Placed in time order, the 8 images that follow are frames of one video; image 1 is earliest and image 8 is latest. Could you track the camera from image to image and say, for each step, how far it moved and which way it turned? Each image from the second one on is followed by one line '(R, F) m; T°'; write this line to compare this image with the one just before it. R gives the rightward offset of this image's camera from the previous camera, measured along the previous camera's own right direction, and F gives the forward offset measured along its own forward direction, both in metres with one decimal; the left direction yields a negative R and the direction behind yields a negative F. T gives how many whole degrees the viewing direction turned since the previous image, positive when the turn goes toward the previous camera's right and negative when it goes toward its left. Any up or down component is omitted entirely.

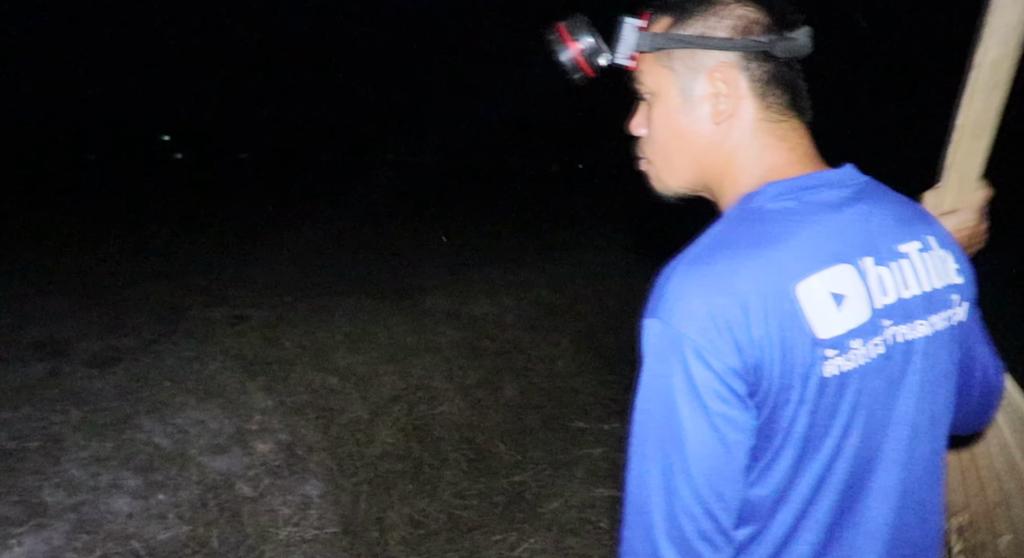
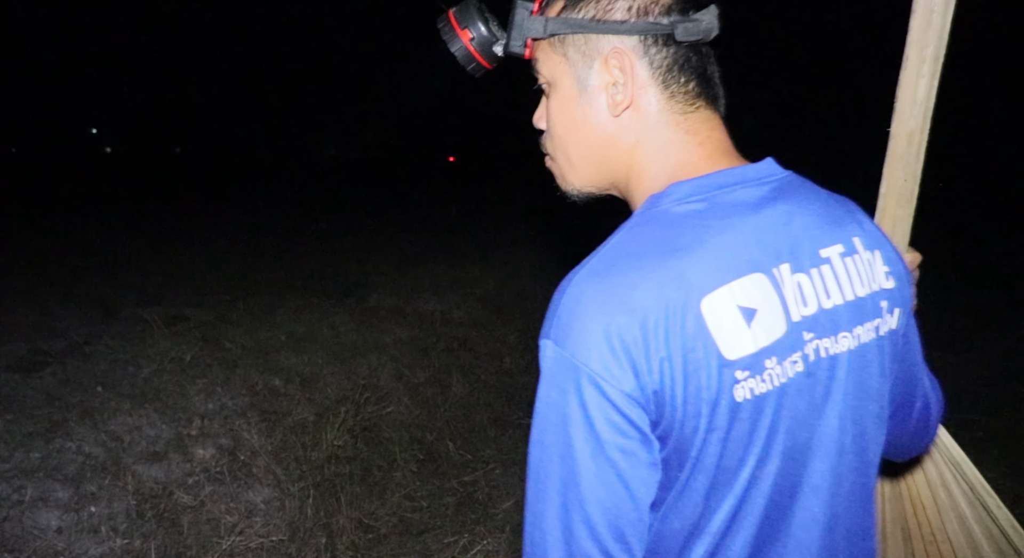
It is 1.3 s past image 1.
(0.0, +0.1) m; +4°
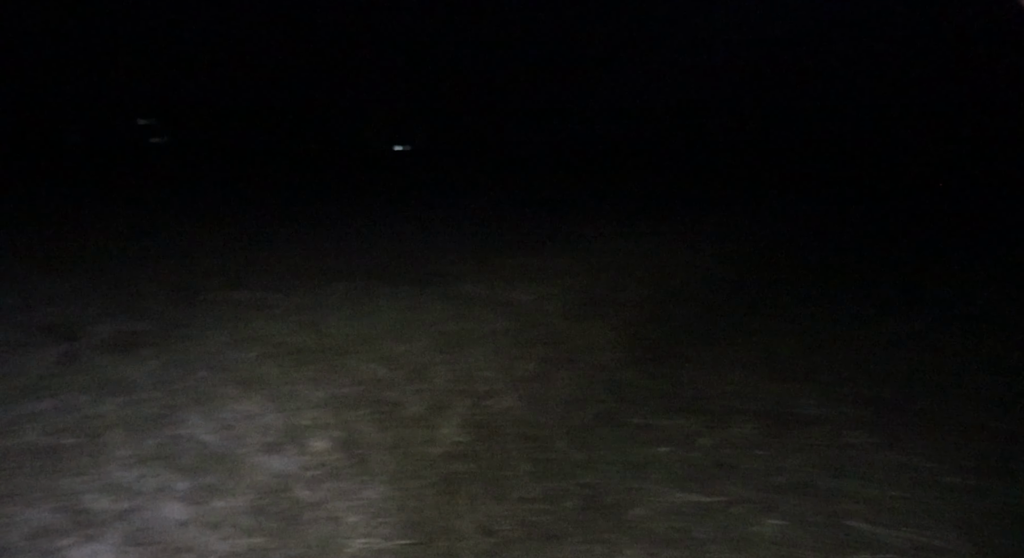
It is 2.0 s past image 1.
(-0.5, +0.4) m; -4°
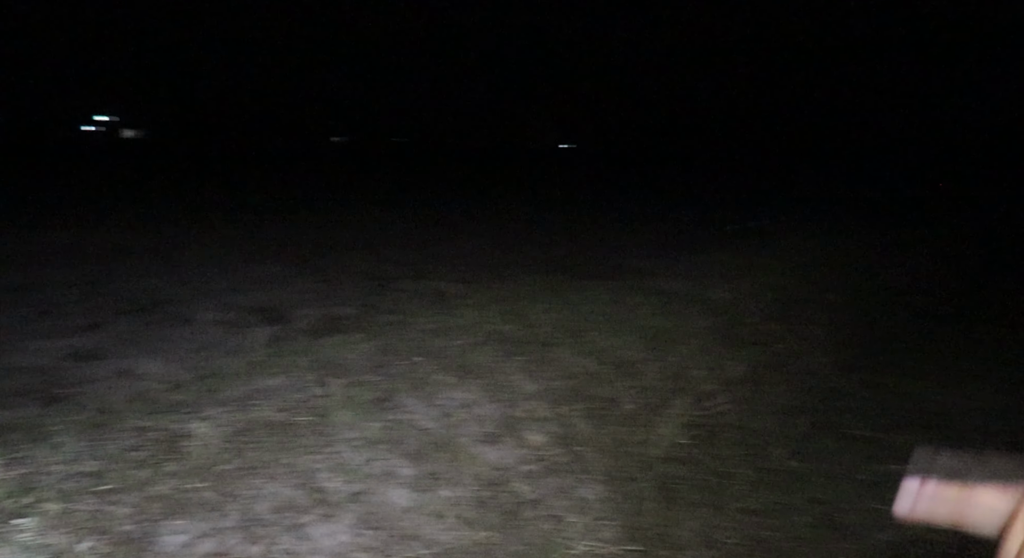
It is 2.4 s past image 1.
(-0.5, +0.3) m; -12°
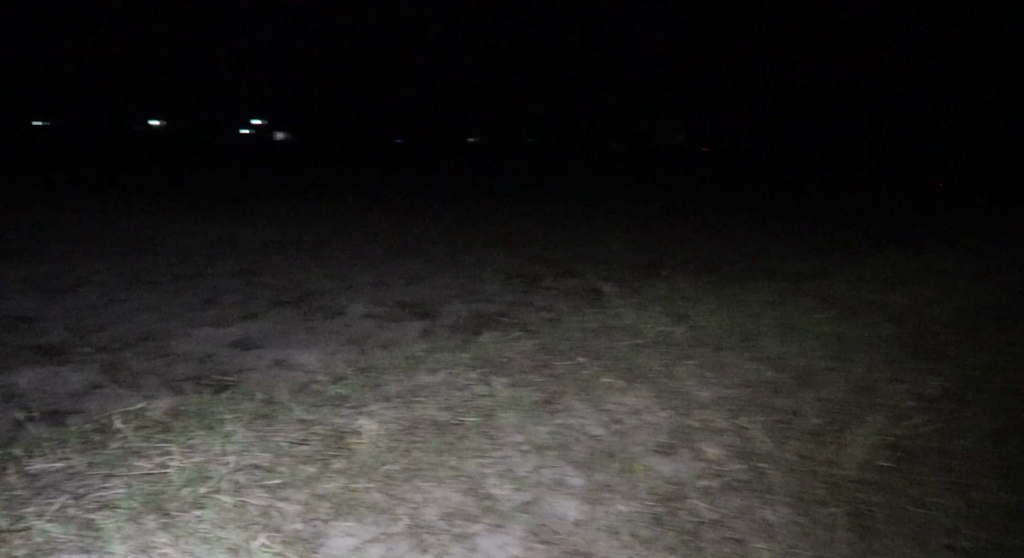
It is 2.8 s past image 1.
(-0.3, +0.3) m; -10°
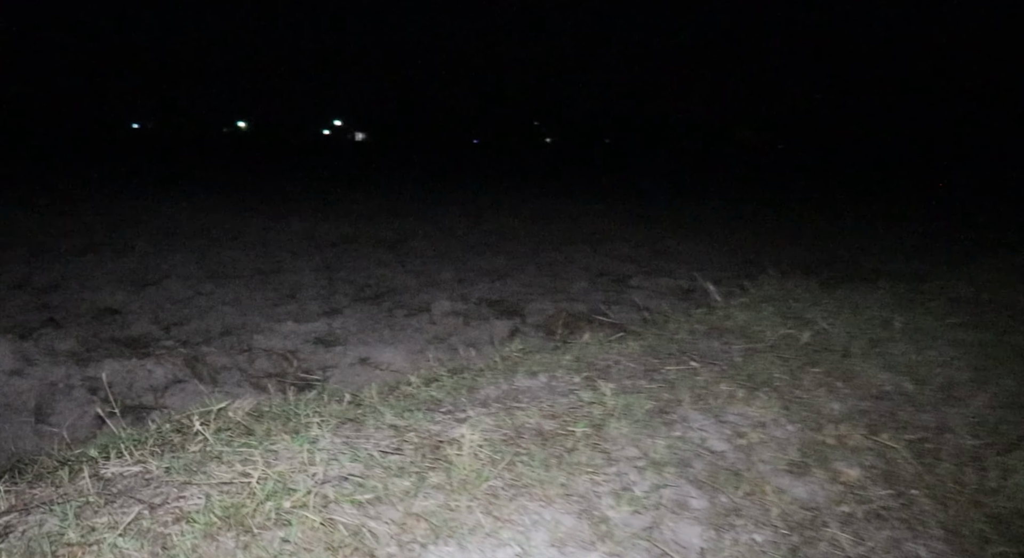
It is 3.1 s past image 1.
(-0.2, +0.3) m; -6°
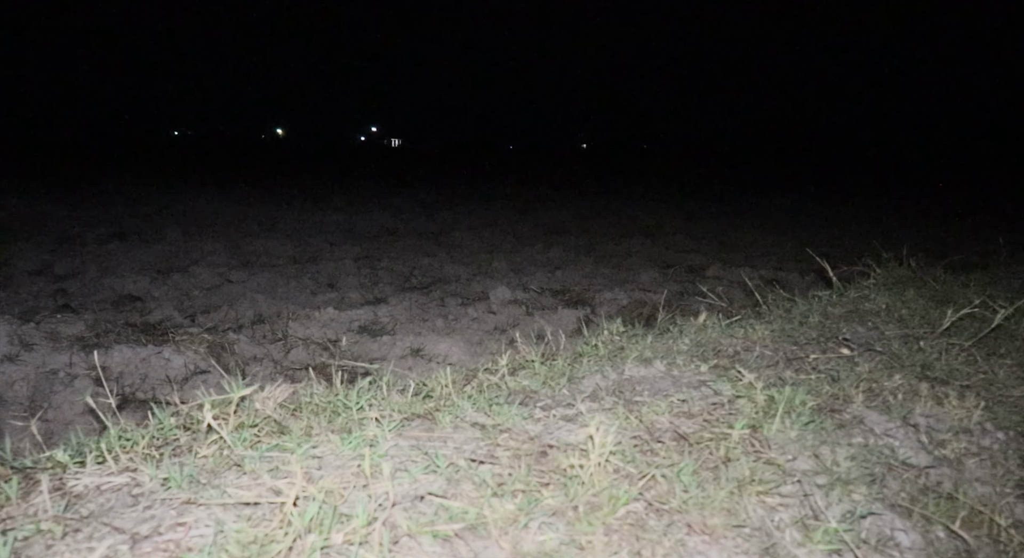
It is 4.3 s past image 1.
(-0.3, +0.7) m; -3°
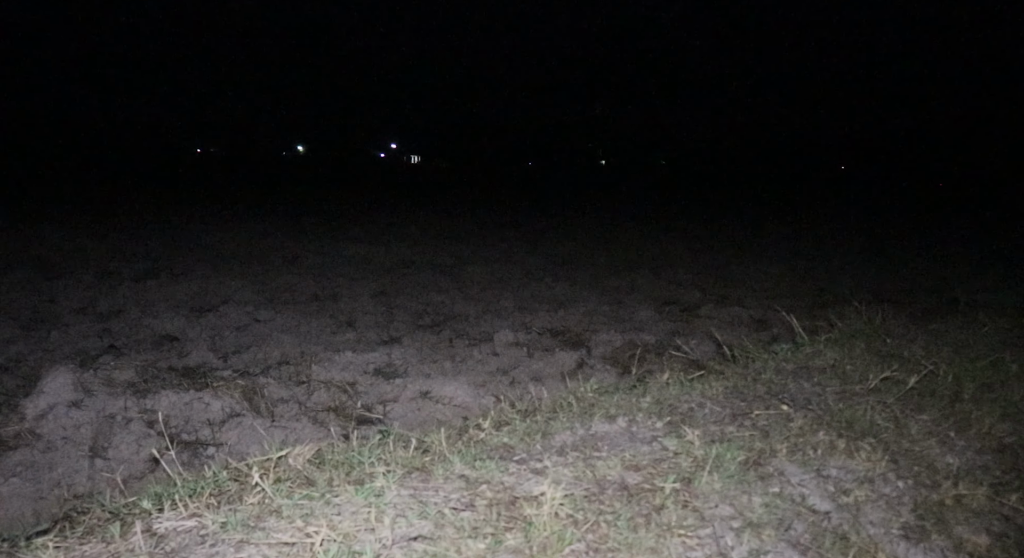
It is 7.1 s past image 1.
(+0.1, -0.5) m; -1°
